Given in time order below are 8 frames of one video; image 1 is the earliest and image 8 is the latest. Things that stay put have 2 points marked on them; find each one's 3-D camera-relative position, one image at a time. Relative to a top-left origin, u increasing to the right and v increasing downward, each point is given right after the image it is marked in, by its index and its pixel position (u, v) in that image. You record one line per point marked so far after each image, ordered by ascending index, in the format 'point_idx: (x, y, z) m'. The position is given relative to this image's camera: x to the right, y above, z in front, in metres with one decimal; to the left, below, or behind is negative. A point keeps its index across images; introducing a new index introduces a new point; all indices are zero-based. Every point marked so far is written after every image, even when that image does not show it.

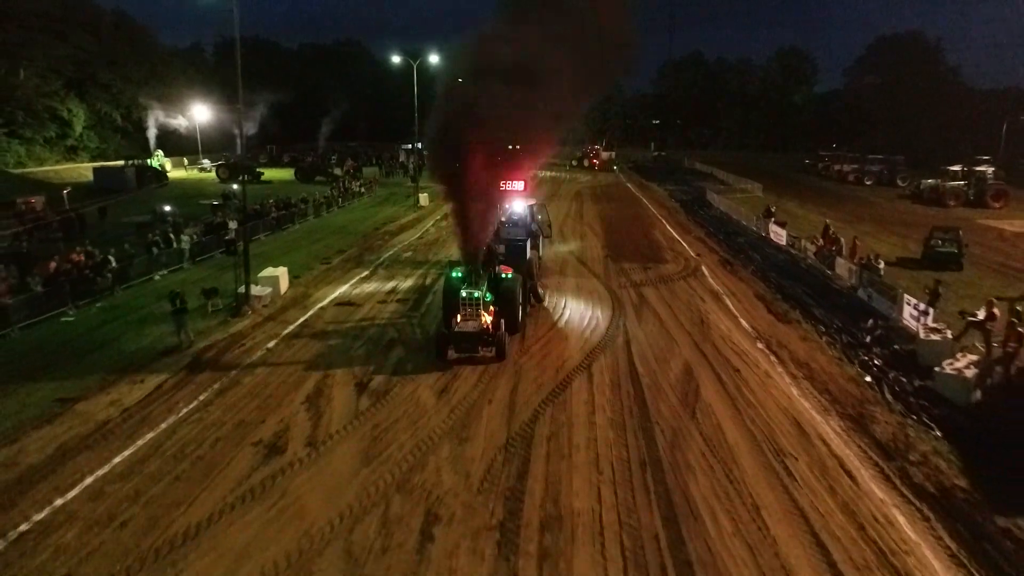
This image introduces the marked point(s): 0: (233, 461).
0: (-3.8, -2.4, +9.9) m
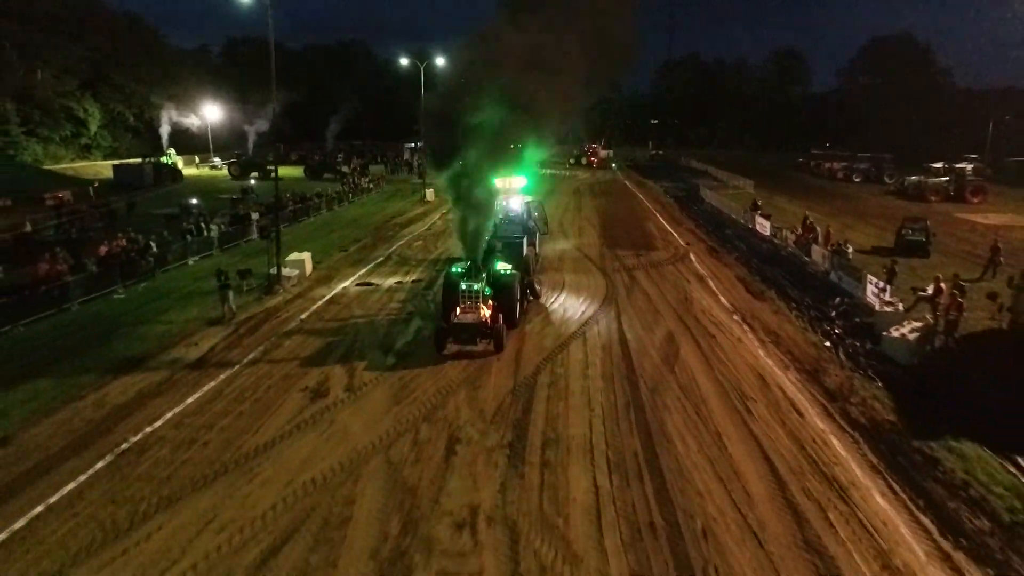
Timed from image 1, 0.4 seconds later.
0: (-3.7, -1.9, +11.9) m
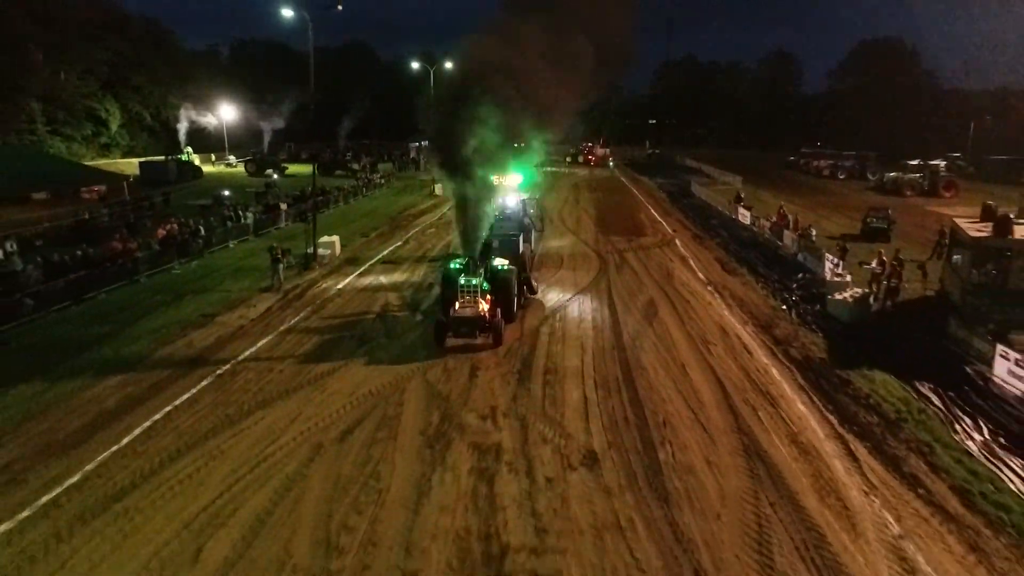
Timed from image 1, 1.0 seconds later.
0: (-3.6, -1.2, +14.8) m
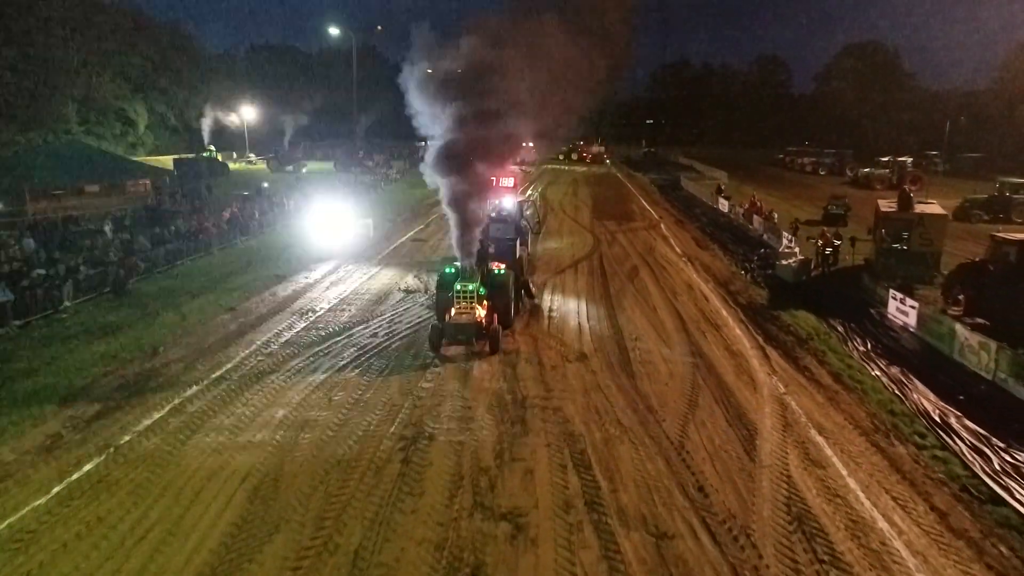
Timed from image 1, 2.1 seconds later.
0: (-3.3, -0.2, +19.1) m
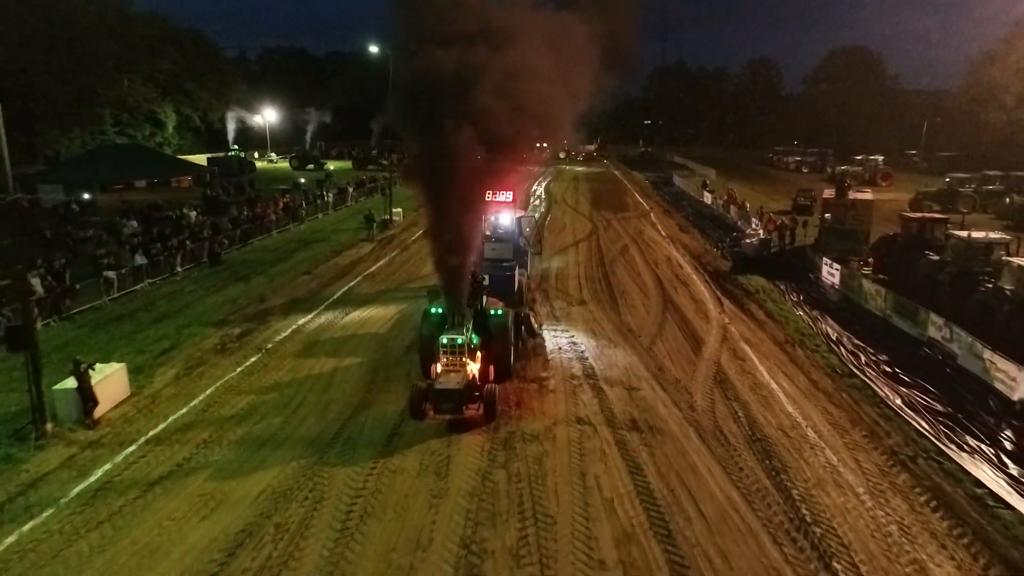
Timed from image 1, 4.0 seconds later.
0: (-2.8, +0.7, +23.9) m
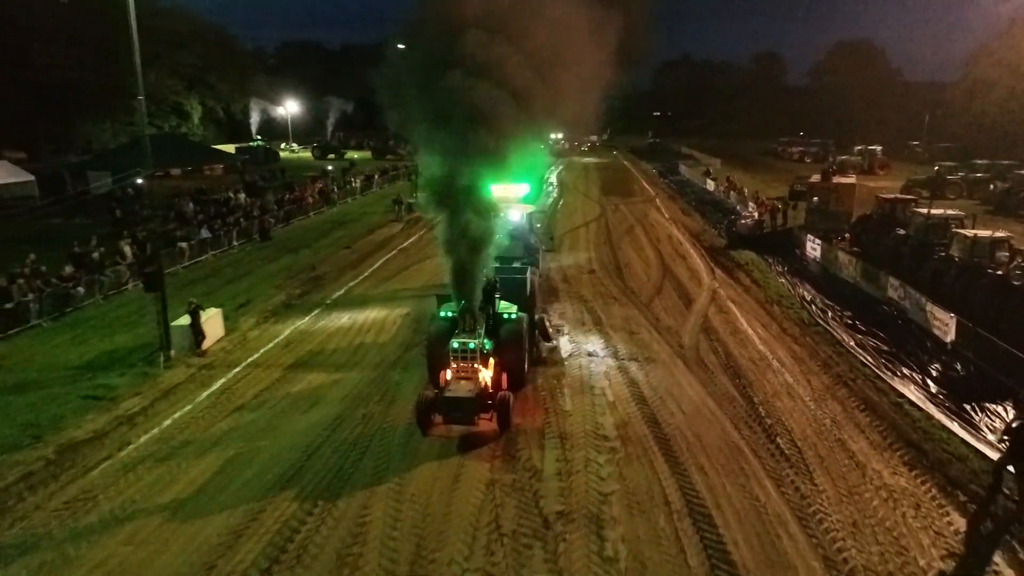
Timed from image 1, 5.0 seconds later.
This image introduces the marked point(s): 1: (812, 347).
0: (-2.2, +1.7, +26.6) m
1: (+6.2, -1.2, +14.9) m
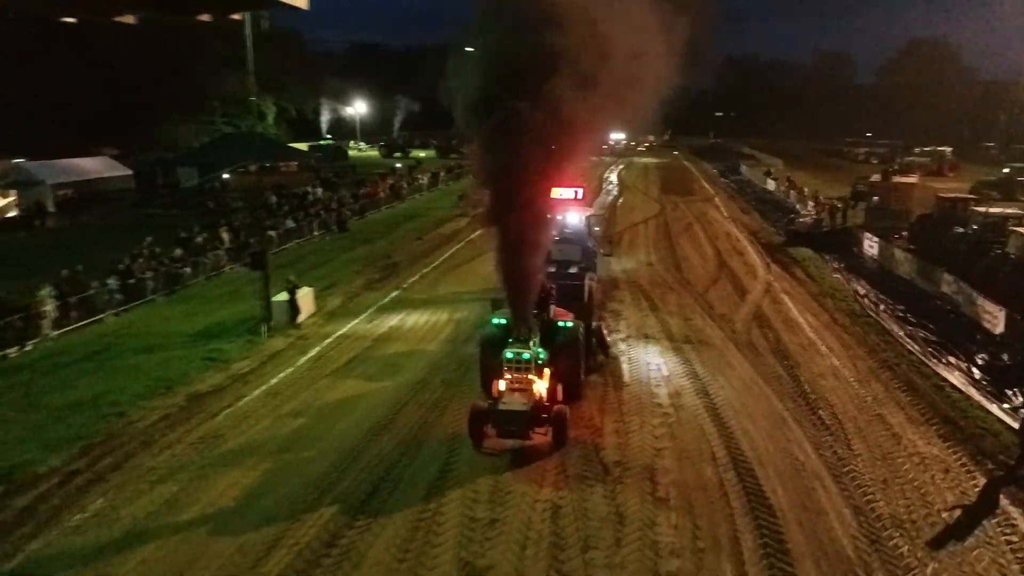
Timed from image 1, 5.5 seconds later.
0: (+0.1, +2.0, +28.0) m
1: (+7.5, -1.0, +15.7) m
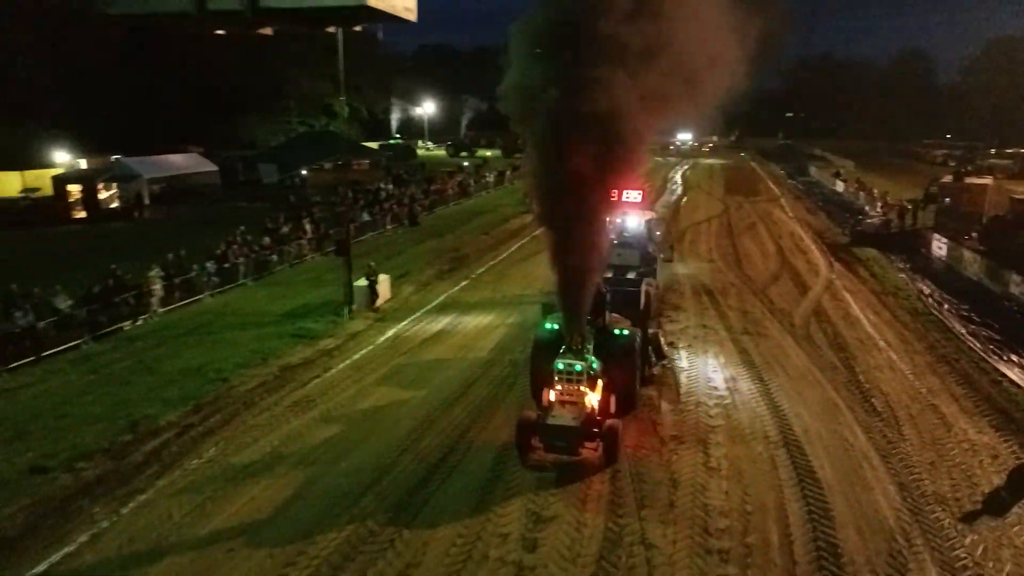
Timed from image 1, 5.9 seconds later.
0: (+2.7, +2.2, +28.8) m
1: (+8.9, -1.0, +15.8) m
